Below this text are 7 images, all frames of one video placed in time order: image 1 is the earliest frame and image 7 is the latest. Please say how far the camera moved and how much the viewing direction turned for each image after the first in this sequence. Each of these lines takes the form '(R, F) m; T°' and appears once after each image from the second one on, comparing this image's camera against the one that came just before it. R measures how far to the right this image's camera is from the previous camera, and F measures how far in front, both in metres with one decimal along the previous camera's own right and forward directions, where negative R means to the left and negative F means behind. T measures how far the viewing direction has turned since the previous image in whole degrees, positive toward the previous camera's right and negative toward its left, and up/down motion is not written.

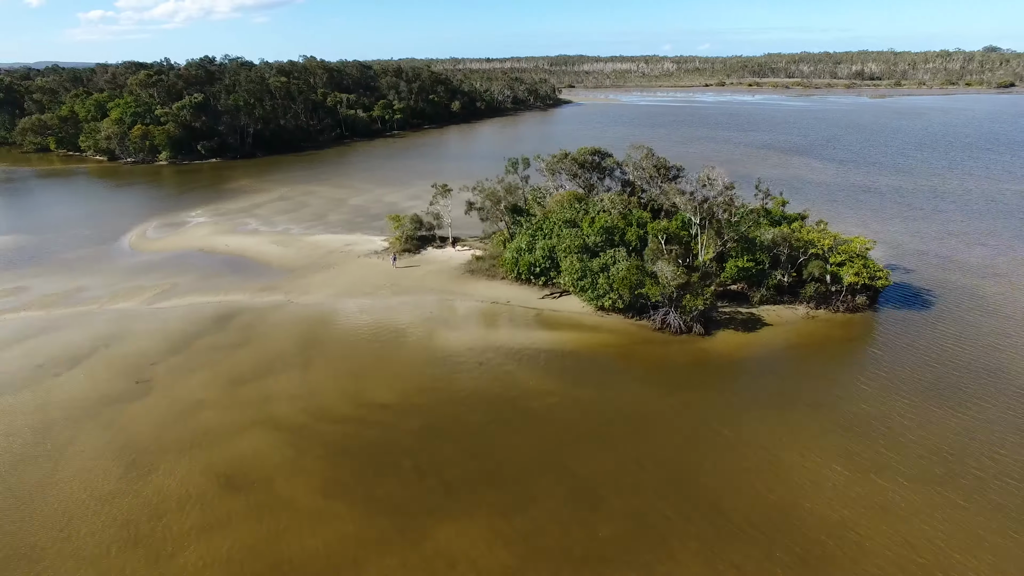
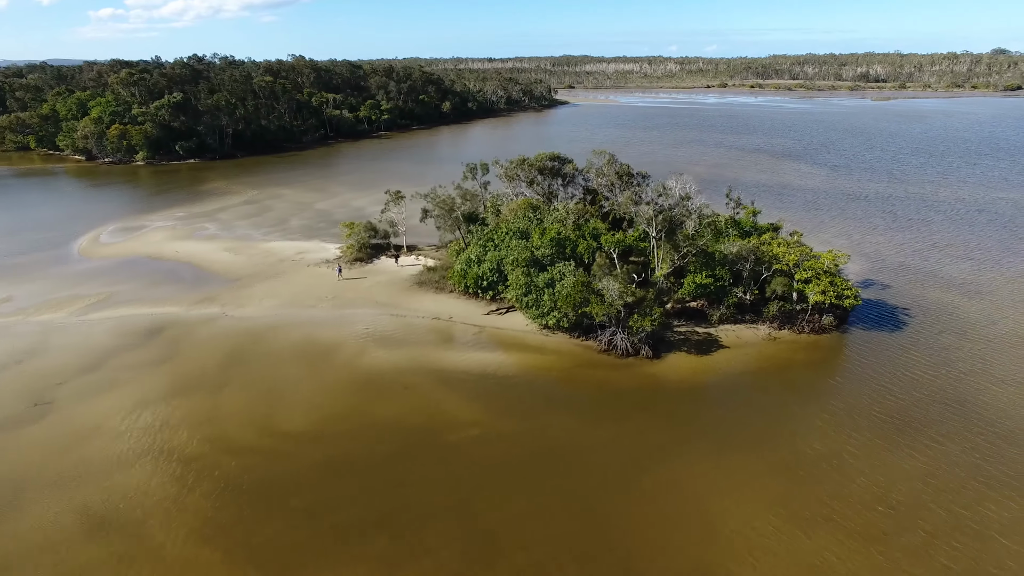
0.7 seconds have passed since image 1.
(+2.9, +1.9) m; -1°
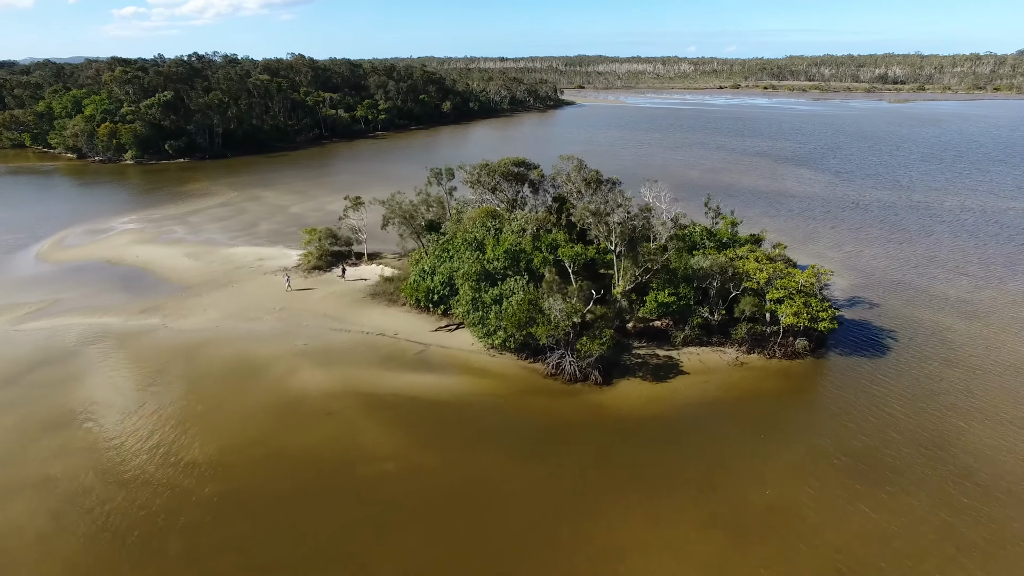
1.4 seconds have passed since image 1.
(+2.8, +1.9) m; -1°
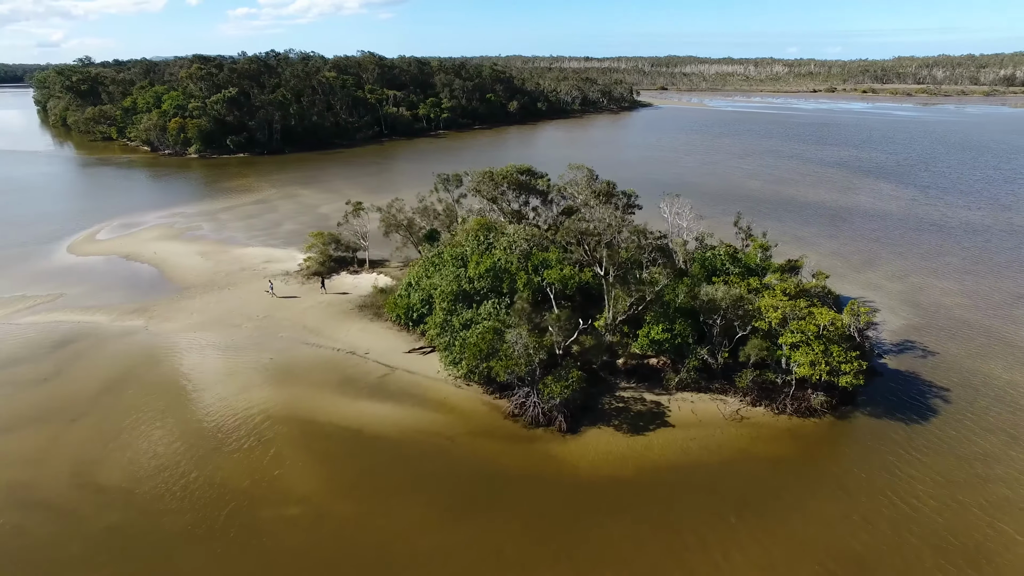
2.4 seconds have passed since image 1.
(+3.9, +2.9) m; -7°
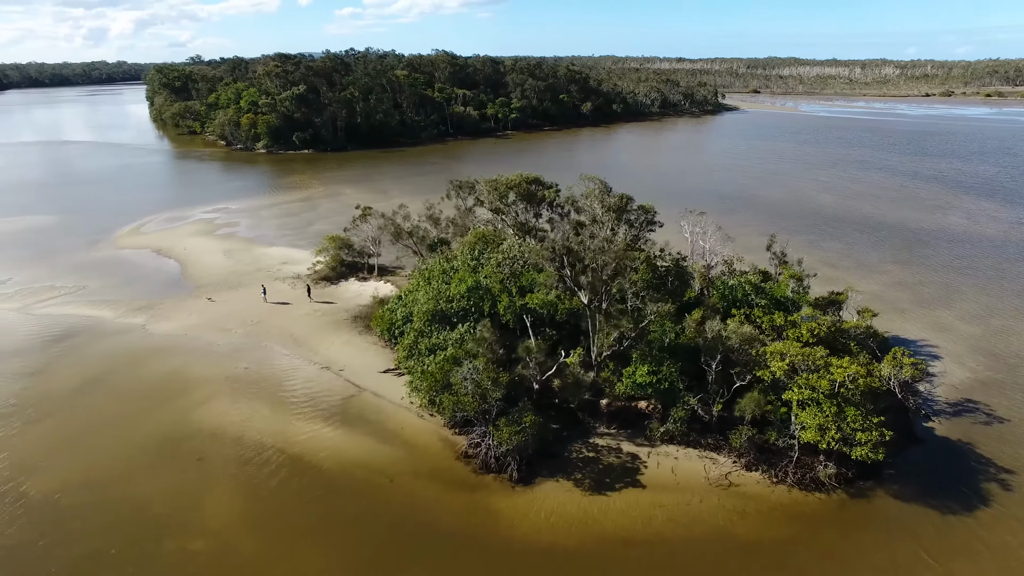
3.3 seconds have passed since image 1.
(+3.6, +2.5) m; -8°
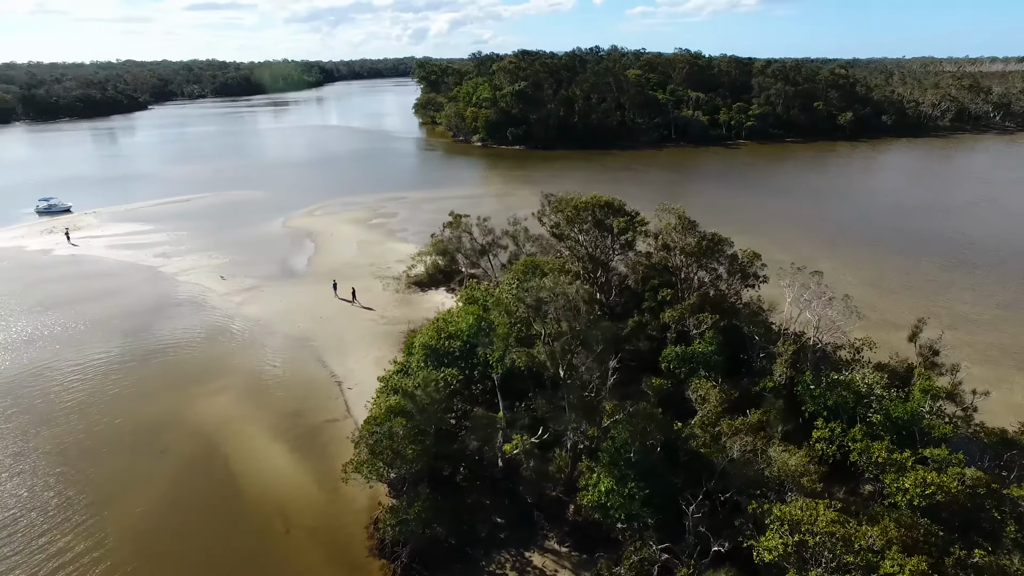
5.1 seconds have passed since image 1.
(+7.0, +5.4) m; -23°
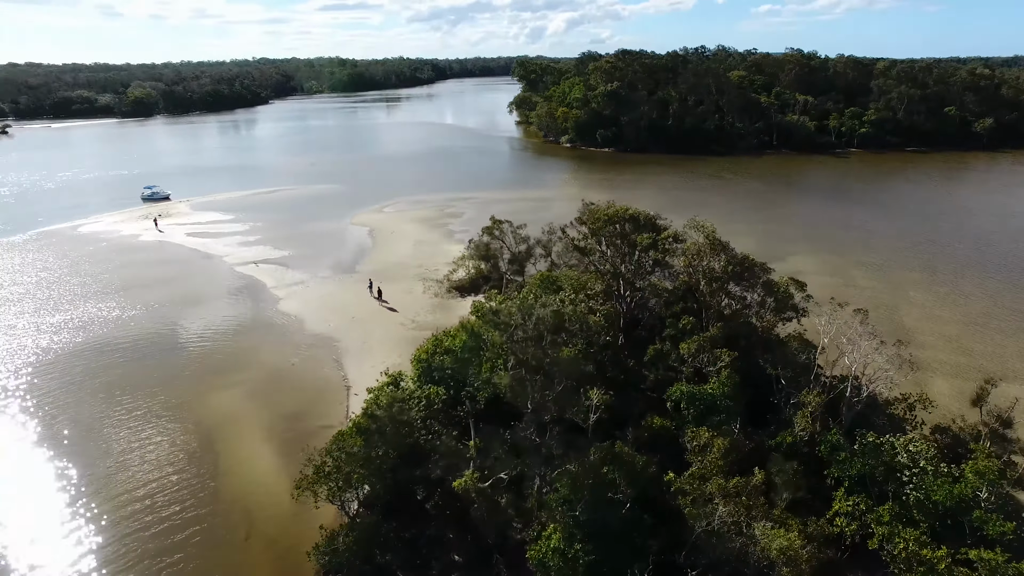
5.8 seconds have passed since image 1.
(+2.9, +1.7) m; -10°
